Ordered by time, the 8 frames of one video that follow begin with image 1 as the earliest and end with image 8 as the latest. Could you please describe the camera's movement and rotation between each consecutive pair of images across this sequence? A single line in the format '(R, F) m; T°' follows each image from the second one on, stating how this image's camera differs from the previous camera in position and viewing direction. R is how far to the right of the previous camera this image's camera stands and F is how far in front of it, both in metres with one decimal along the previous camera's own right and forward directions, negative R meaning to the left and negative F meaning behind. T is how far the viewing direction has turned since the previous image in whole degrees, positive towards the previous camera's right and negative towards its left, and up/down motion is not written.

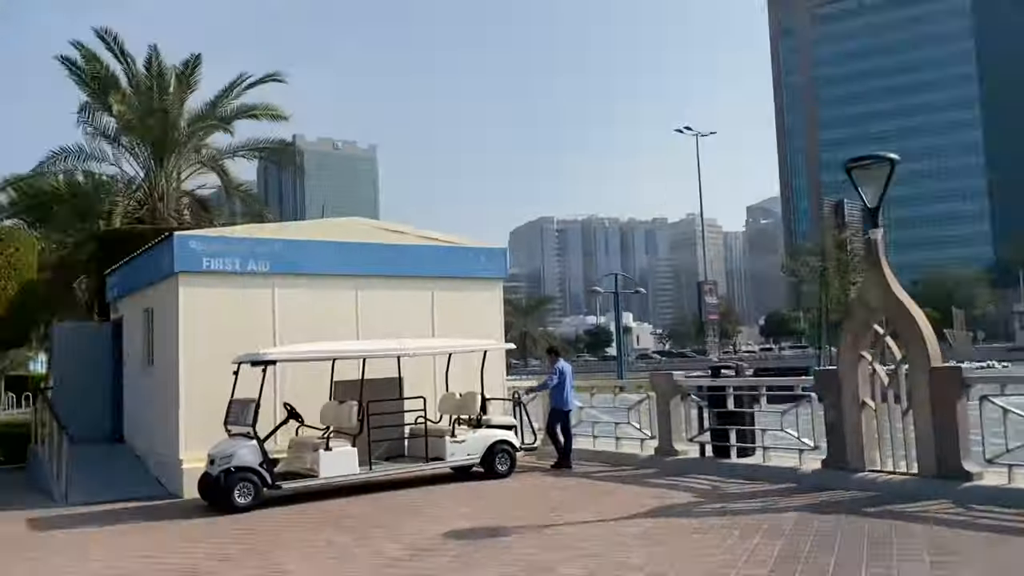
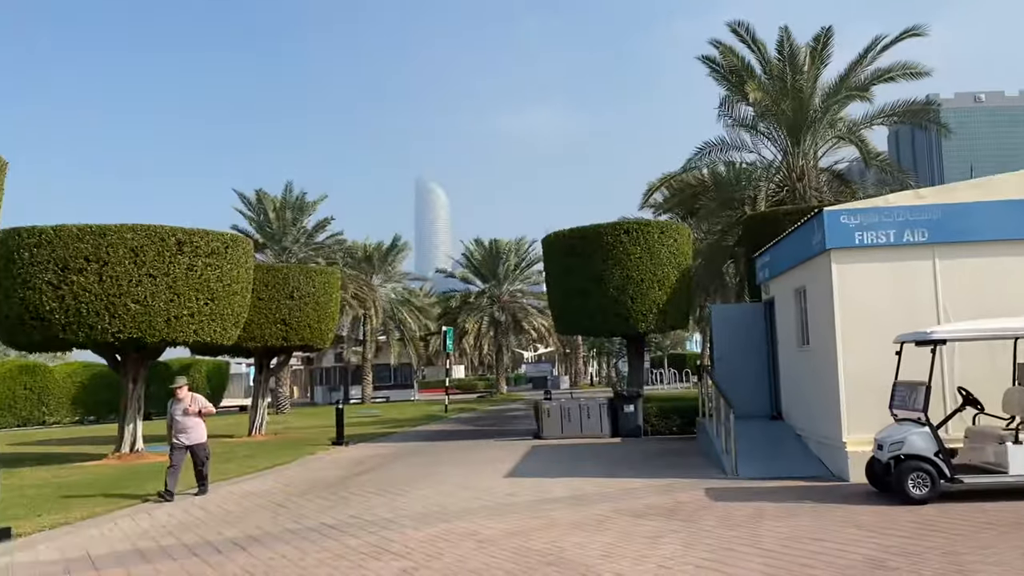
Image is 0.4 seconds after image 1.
(-4.4, -0.1) m; -21°
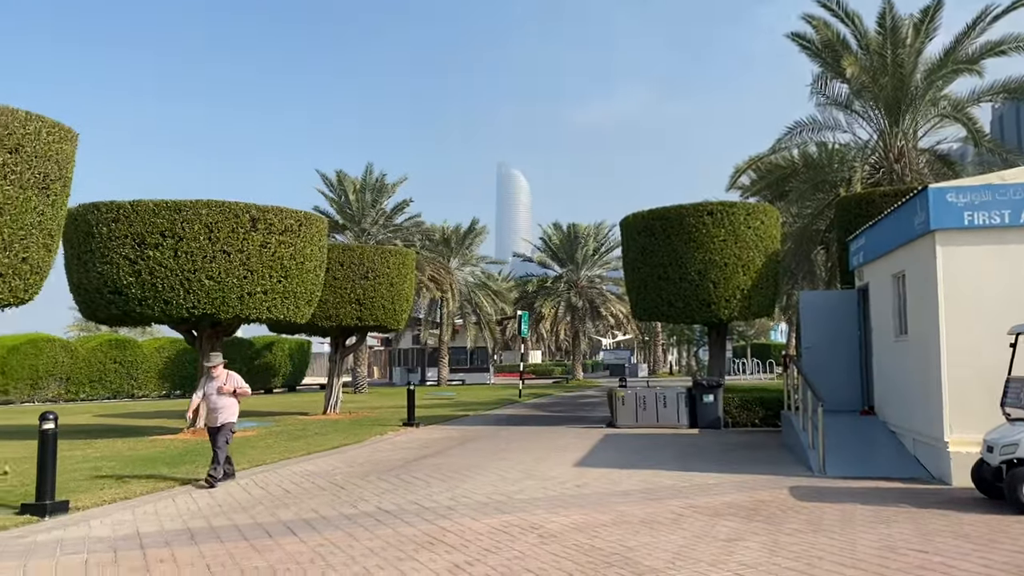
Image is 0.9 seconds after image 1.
(+0.1, +0.6) m; -5°
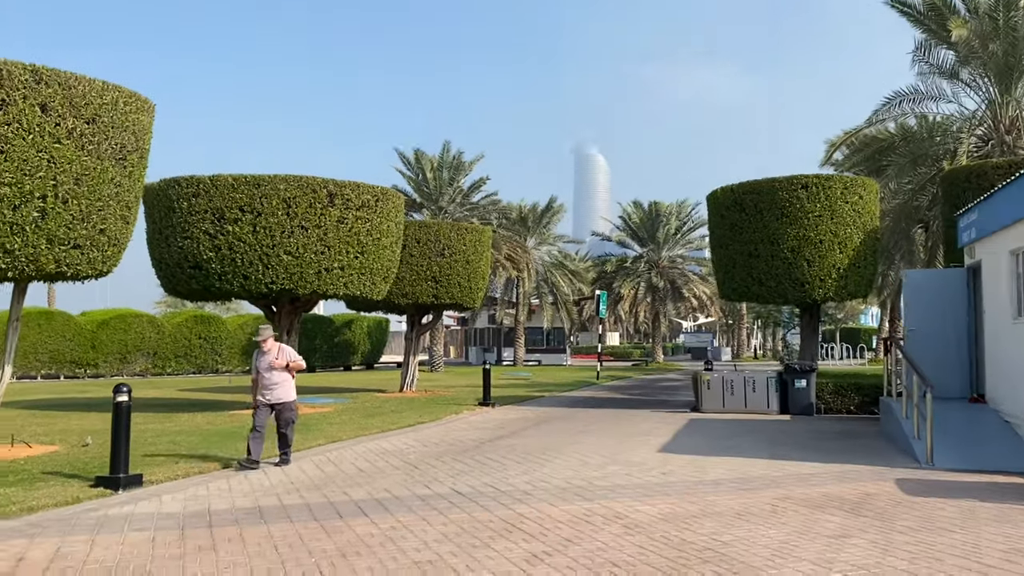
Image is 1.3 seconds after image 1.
(-0.1, +0.5) m; -5°
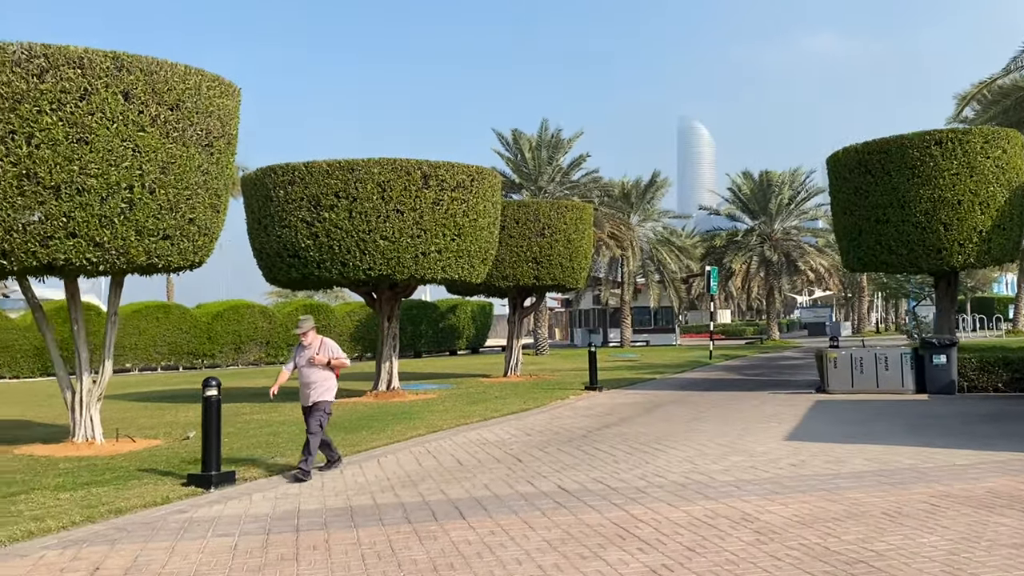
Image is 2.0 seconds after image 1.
(0.0, +0.8) m; -7°
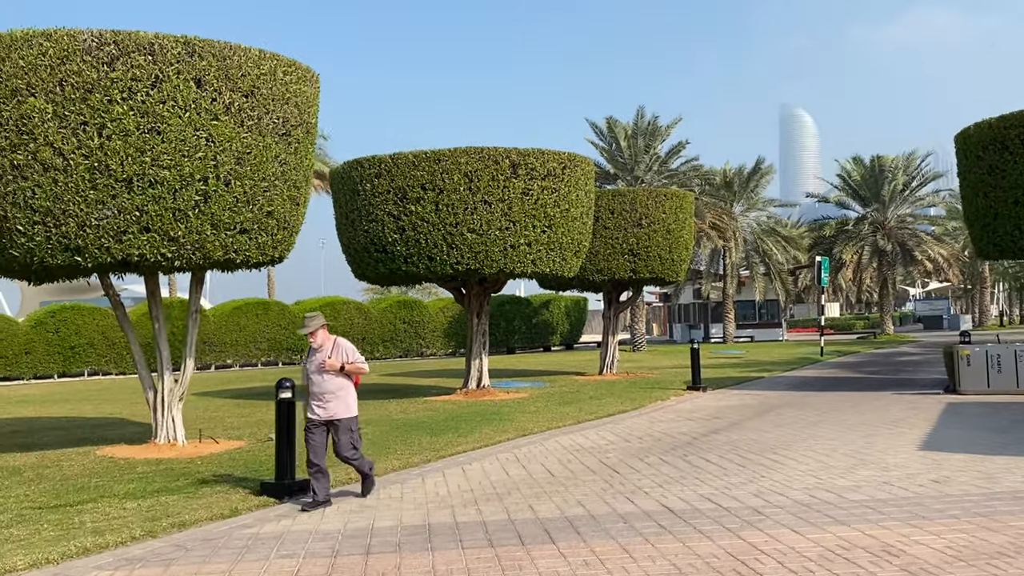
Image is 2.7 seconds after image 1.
(0.0, +0.9) m; -6°
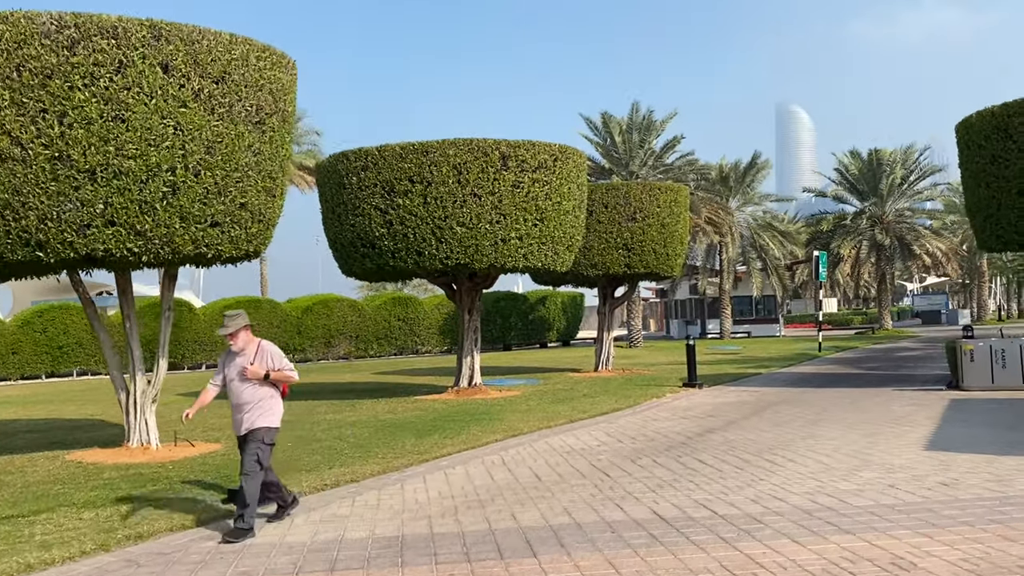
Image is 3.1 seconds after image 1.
(+0.1, +0.5) m; 0°
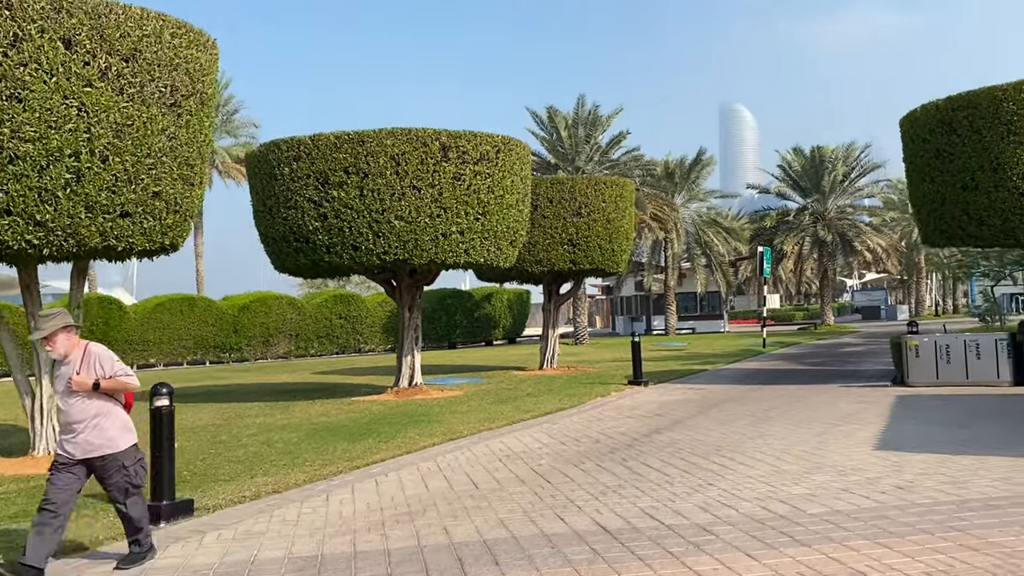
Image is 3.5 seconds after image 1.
(+0.1, +0.5) m; +3°
